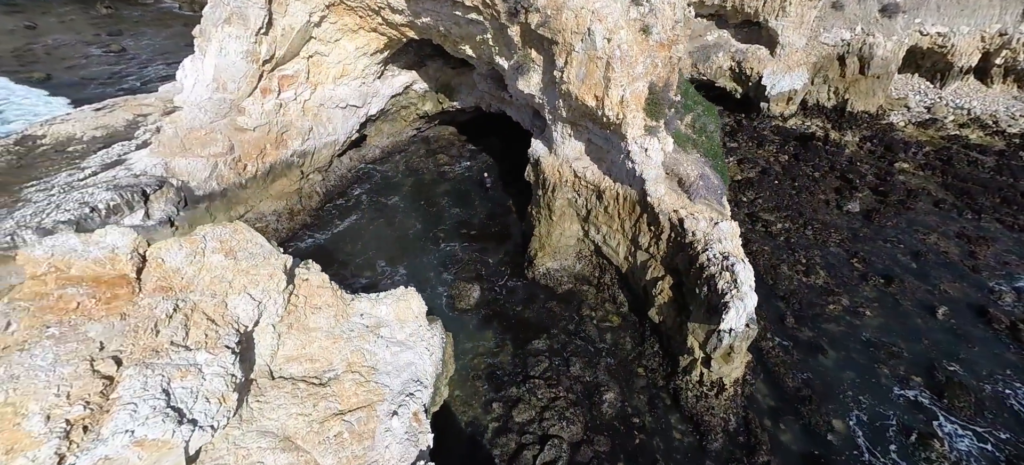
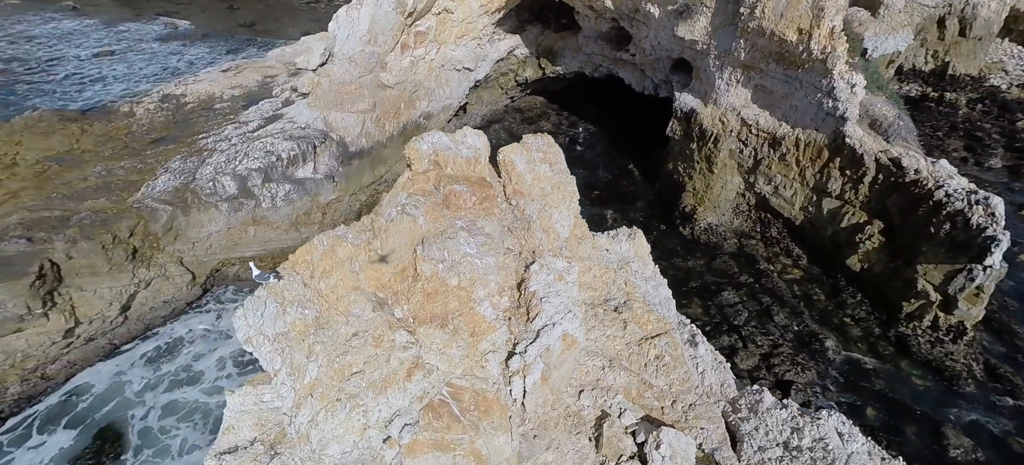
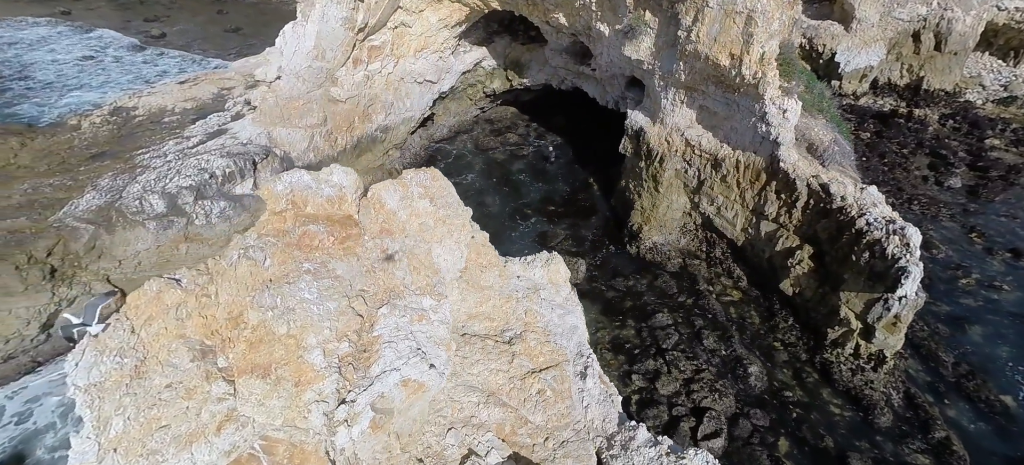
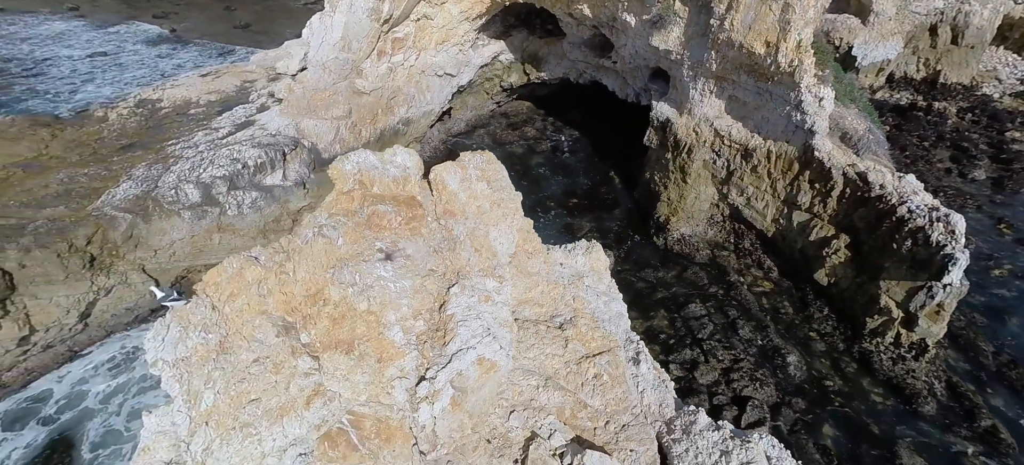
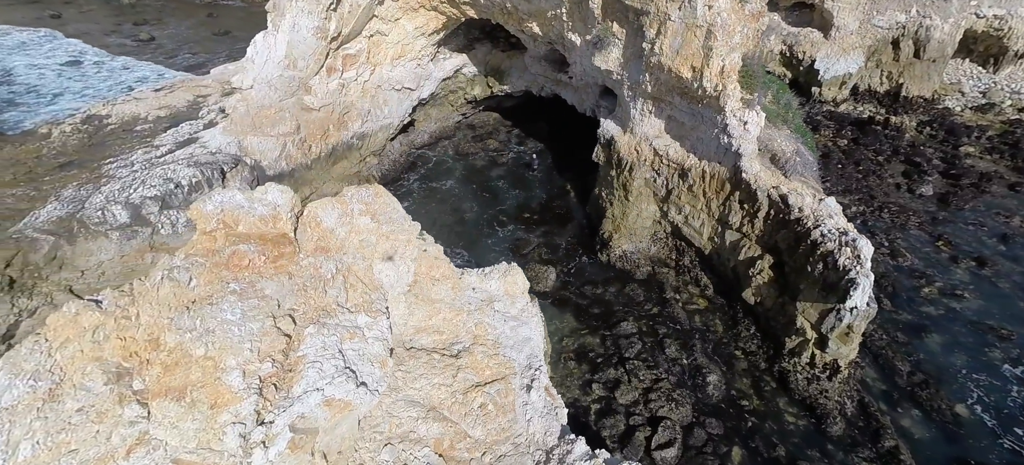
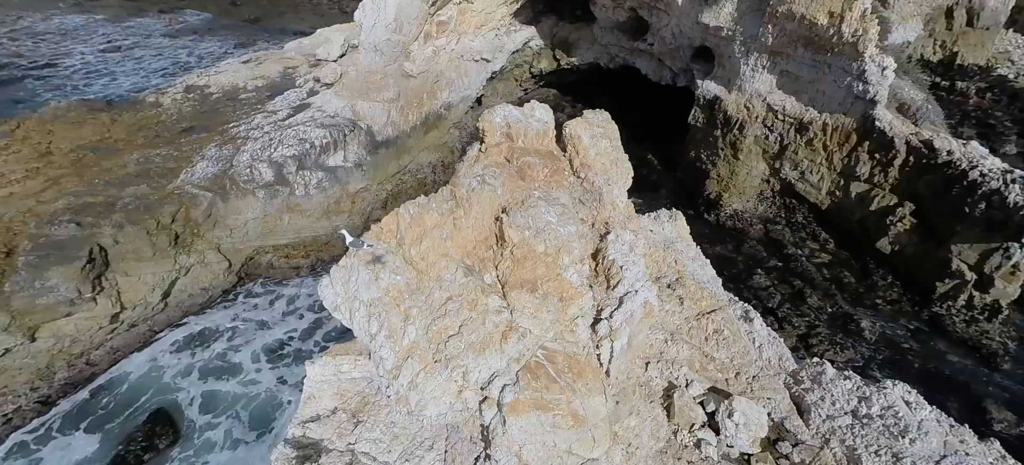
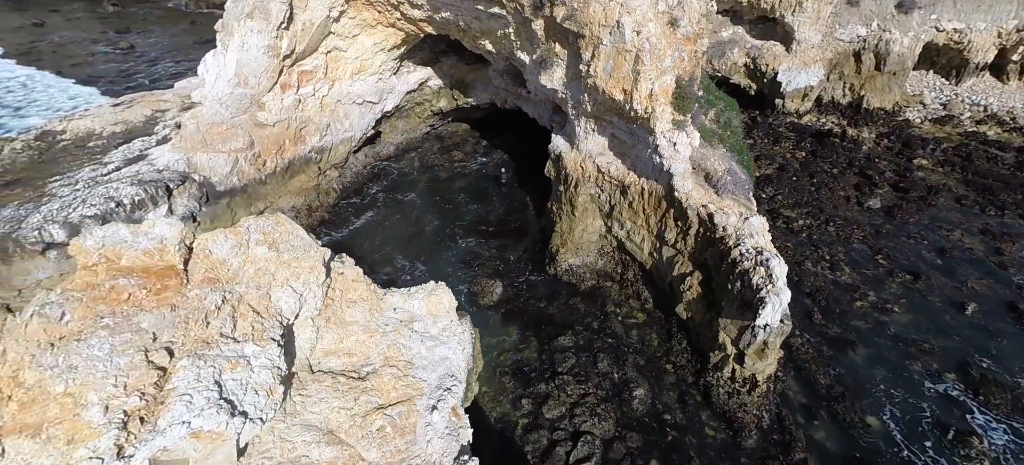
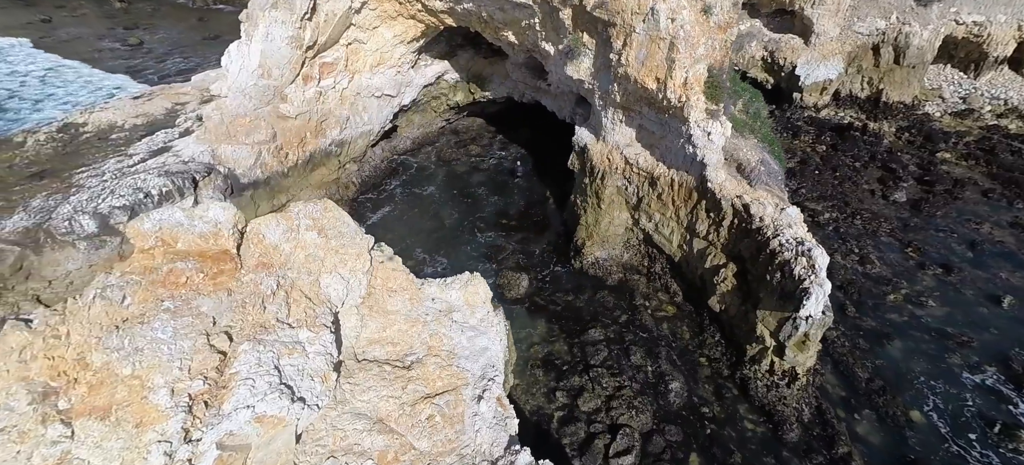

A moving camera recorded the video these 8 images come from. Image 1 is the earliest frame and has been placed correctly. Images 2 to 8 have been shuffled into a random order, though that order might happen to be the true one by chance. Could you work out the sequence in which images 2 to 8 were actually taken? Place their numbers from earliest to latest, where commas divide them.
7, 8, 5, 3, 4, 2, 6
